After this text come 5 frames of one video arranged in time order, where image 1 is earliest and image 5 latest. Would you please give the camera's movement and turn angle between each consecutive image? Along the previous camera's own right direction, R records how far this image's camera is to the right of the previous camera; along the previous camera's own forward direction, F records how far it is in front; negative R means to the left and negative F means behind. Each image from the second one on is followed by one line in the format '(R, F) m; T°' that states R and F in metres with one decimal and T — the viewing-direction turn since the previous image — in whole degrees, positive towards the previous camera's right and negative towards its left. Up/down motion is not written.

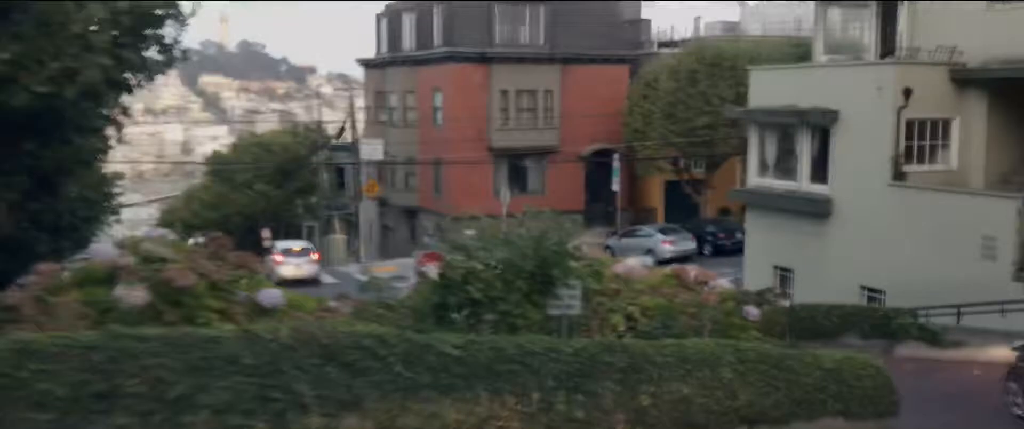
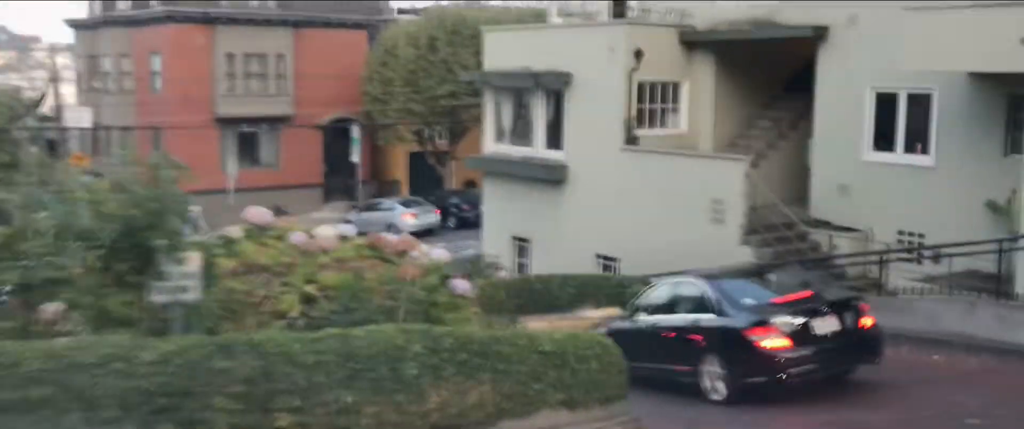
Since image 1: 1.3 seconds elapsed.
(+0.7, +1.6) m; +13°
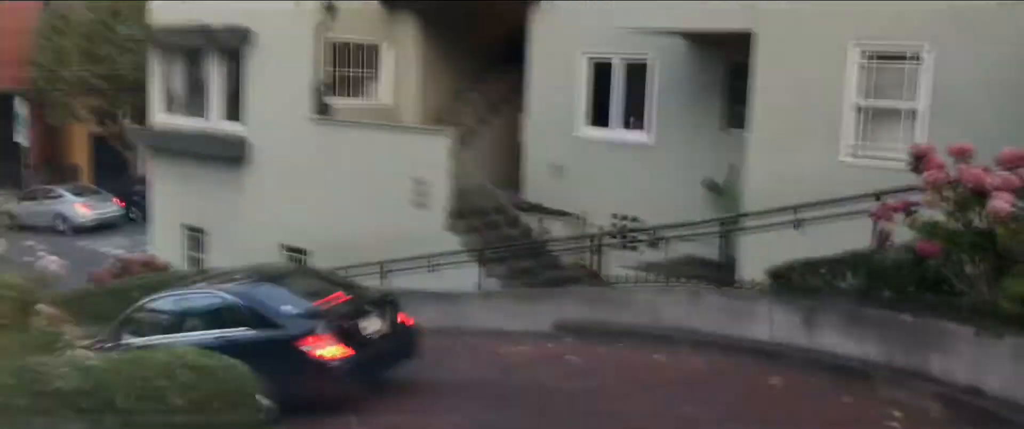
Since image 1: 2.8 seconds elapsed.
(+1.0, +2.6) m; +14°
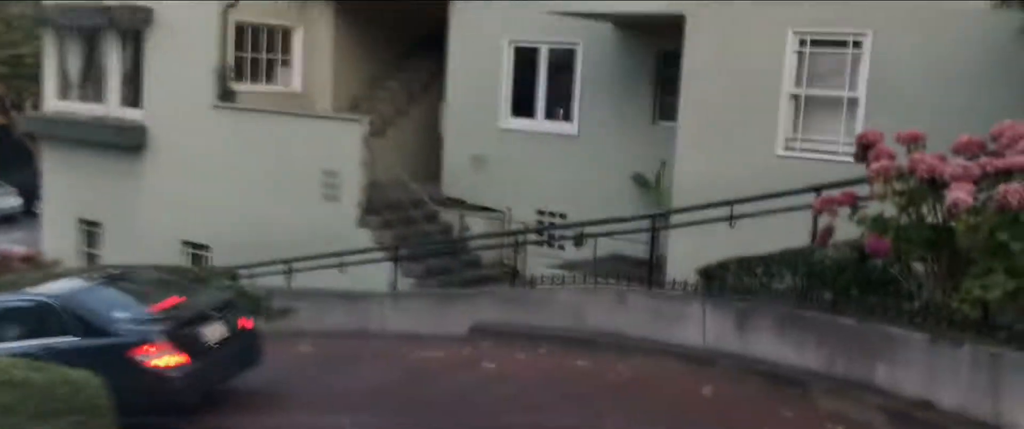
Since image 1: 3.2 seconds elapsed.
(+0.2, +0.9) m; +4°
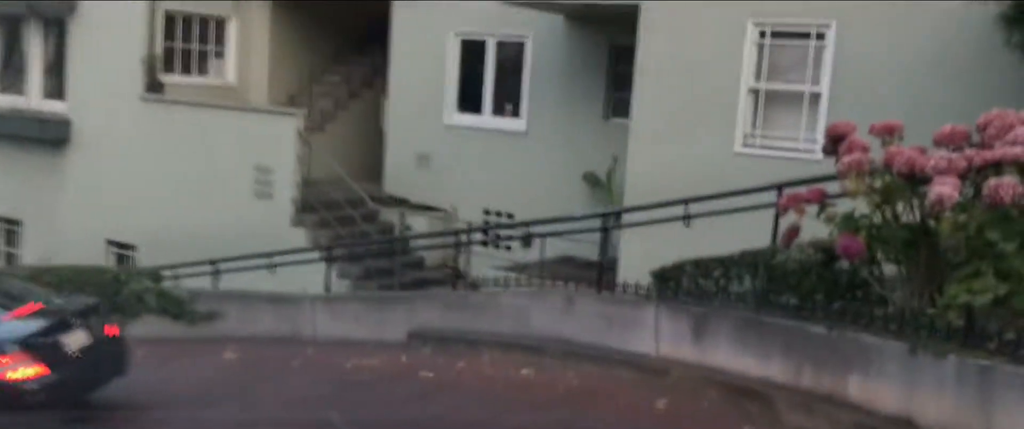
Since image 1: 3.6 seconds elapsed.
(+0.1, +0.7) m; +3°
